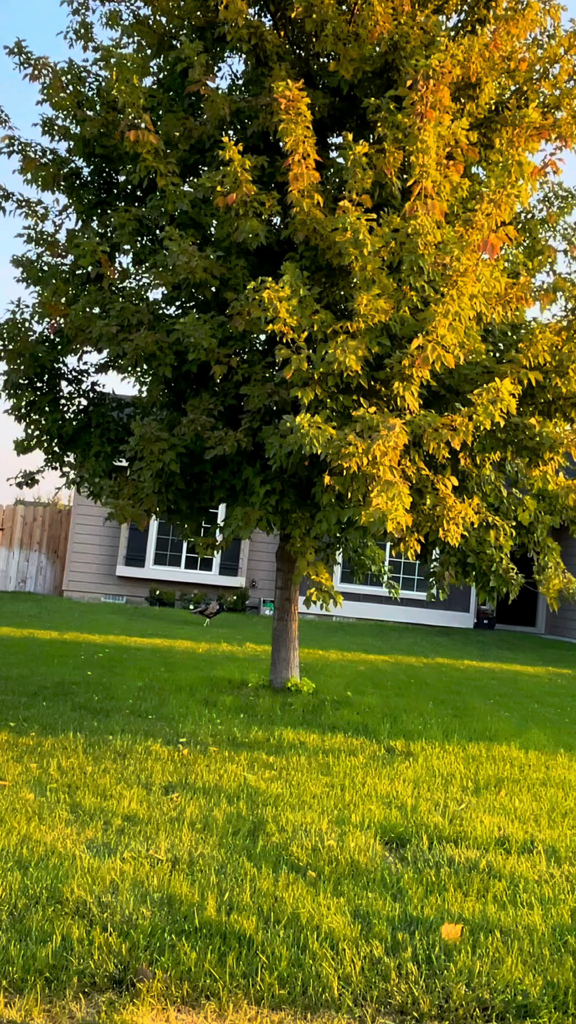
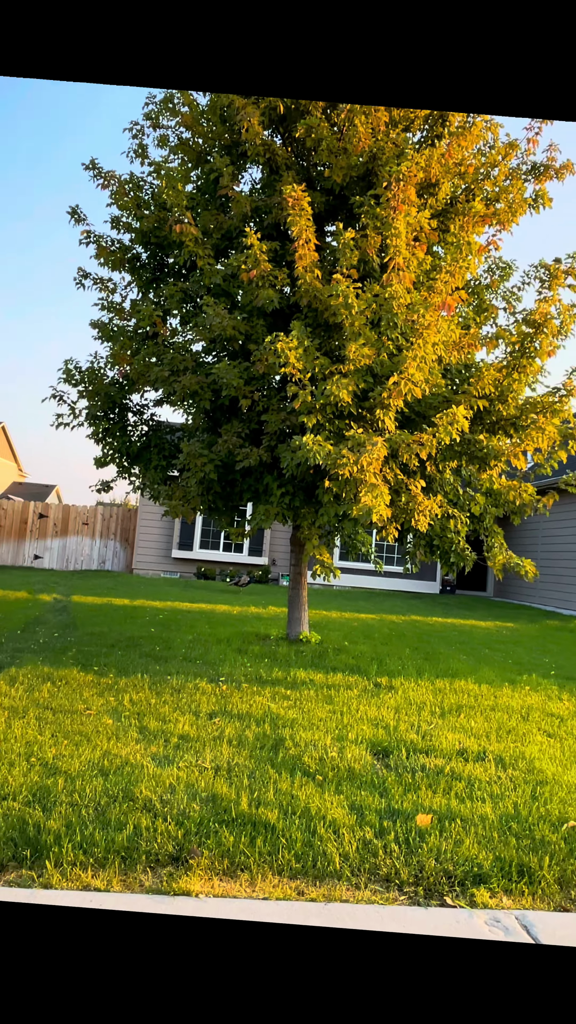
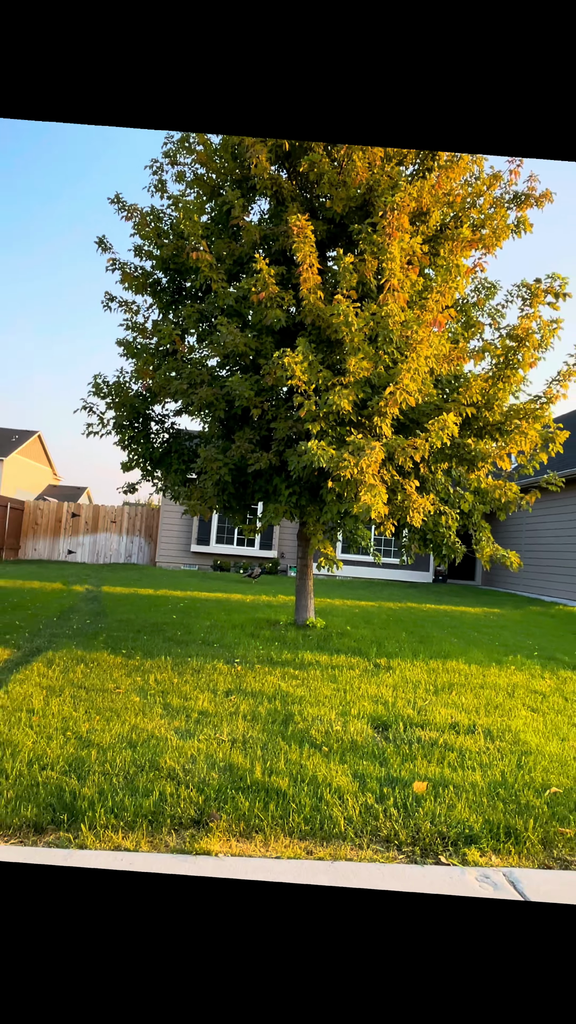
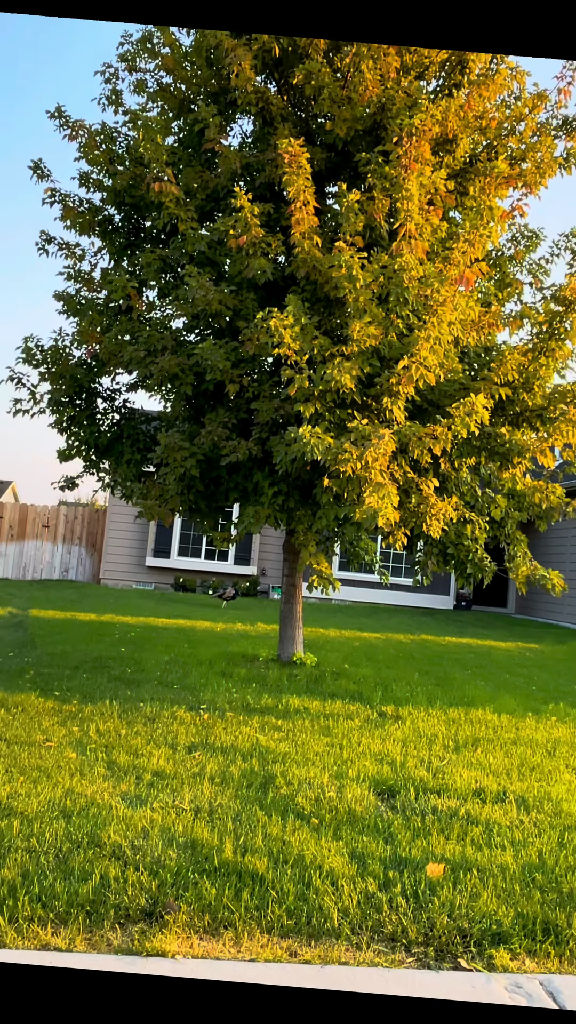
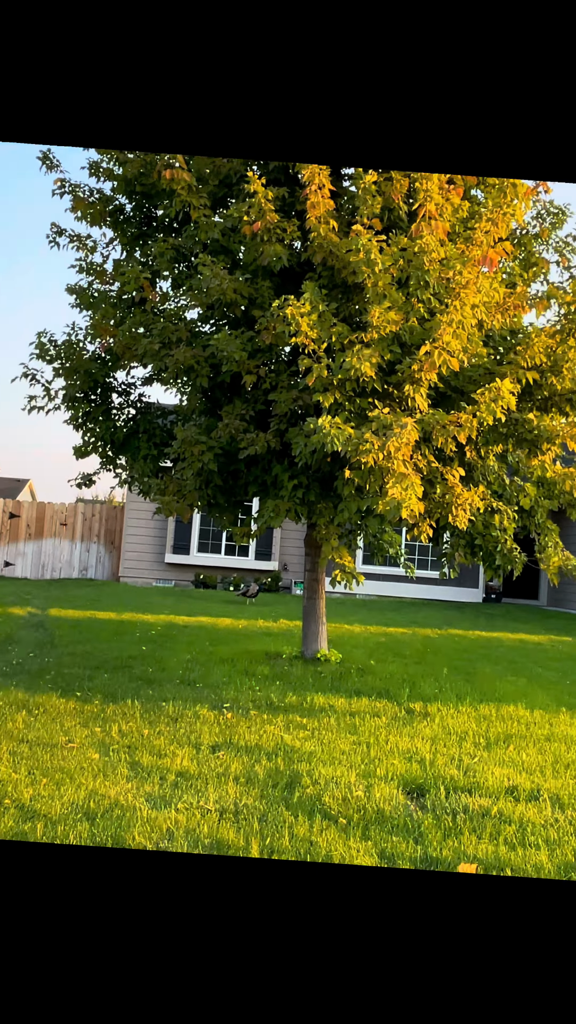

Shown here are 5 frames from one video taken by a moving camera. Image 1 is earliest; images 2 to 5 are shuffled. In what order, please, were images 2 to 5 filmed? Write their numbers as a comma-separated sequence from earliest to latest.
4, 2, 3, 5
